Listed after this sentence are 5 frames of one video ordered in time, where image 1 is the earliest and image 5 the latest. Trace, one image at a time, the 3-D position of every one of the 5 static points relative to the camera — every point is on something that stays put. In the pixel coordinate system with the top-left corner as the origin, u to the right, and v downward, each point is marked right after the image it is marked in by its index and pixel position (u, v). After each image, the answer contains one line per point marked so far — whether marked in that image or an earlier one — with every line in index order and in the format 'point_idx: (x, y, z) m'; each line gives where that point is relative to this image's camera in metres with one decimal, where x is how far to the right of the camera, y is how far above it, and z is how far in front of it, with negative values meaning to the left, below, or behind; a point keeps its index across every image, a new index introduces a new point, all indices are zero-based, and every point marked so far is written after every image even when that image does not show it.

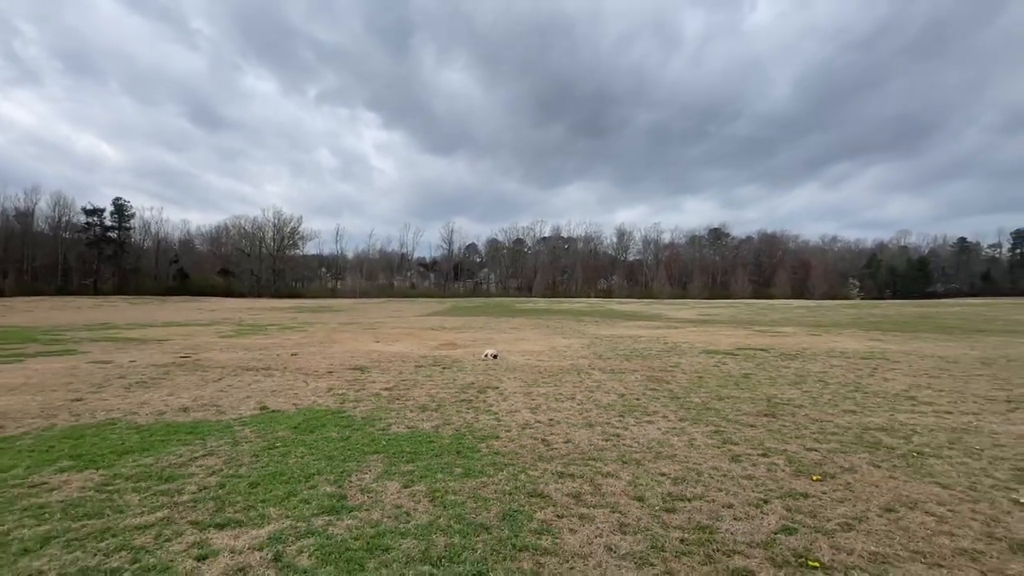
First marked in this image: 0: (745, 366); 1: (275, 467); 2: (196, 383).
0: (+6.8, -2.2, +14.0) m
1: (-2.6, -2.0, +5.4) m
2: (-7.1, -2.2, +10.9) m
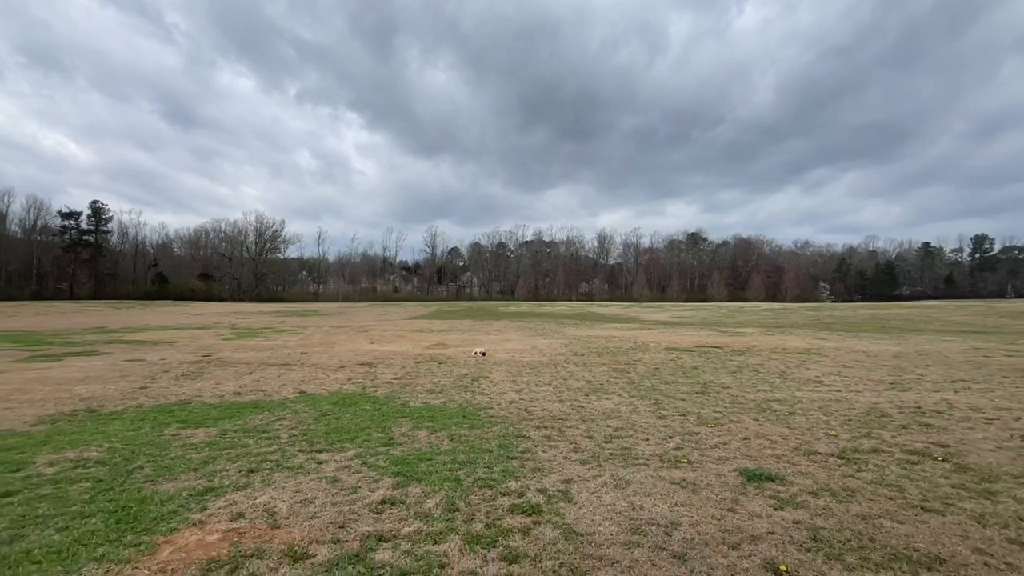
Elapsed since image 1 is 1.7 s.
0: (+6.4, -2.4, +16.5) m
1: (-2.8, -2.1, +7.5) m
2: (-7.4, -2.3, +12.9) m
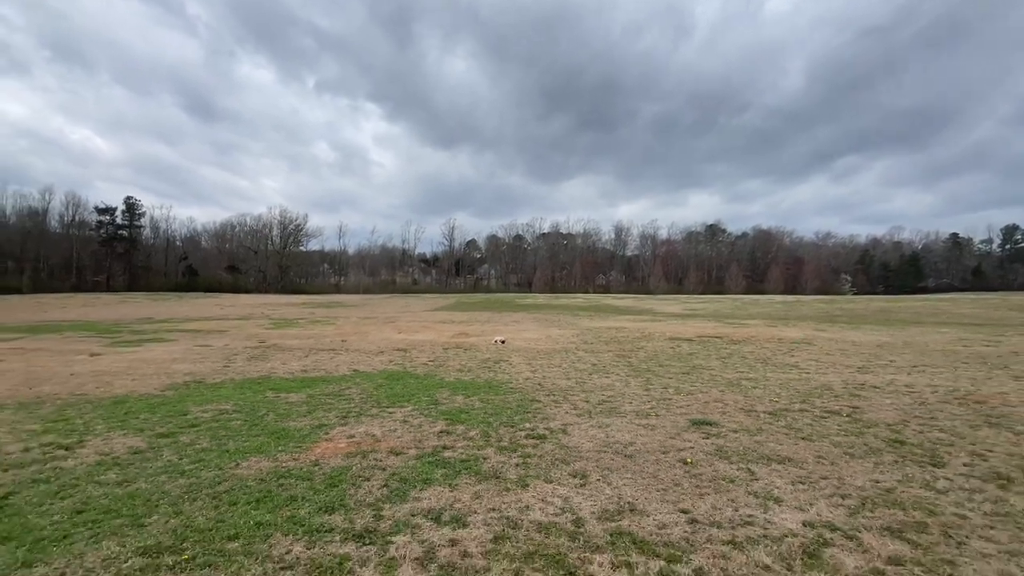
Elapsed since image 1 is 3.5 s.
0: (+7.0, -2.3, +18.4) m
1: (-2.4, -2.1, +9.7) m
2: (-6.9, -2.2, +15.3) m
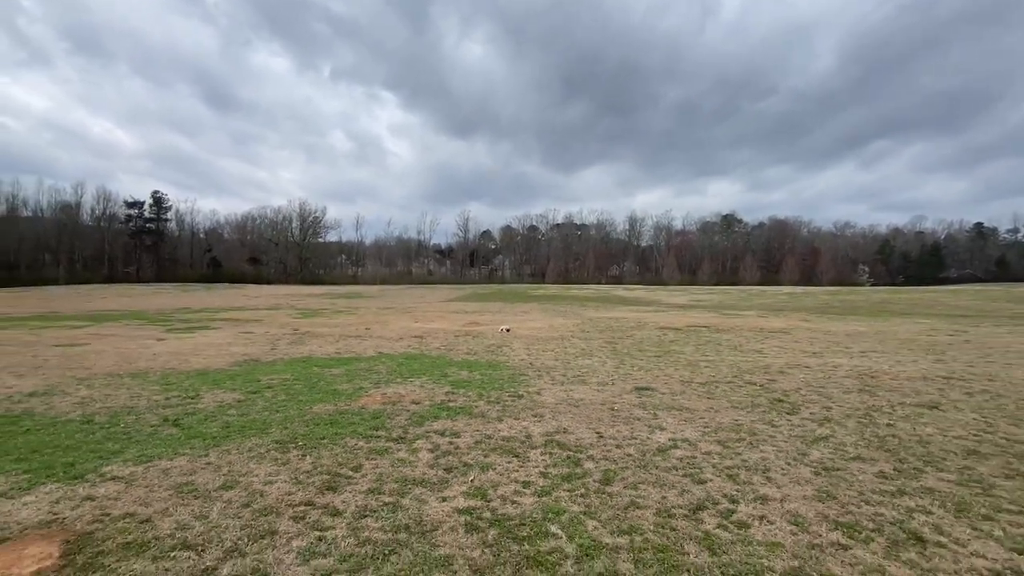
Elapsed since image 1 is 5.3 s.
0: (+7.1, -2.0, +20.6) m
1: (-2.6, -2.0, +12.2) m
2: (-6.9, -2.0, +17.9) m
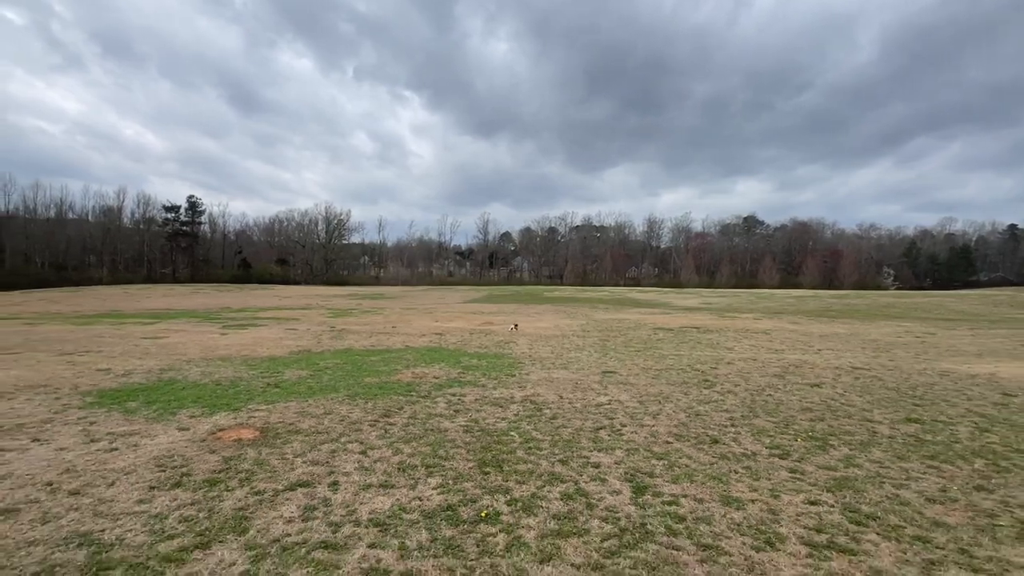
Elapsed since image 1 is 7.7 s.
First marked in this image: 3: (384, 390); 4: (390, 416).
0: (+7.5, -2.2, +23.2) m
1: (-2.5, -2.2, +15.3) m
2: (-6.6, -2.2, +21.1) m
3: (-2.5, -2.0, +9.3) m
4: (-1.8, -1.9, +7.2) m
